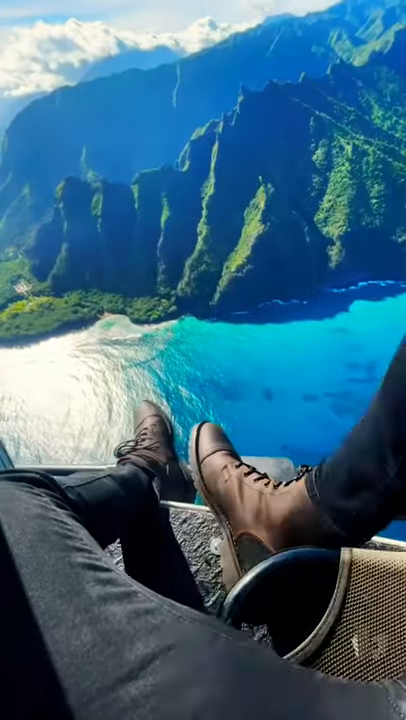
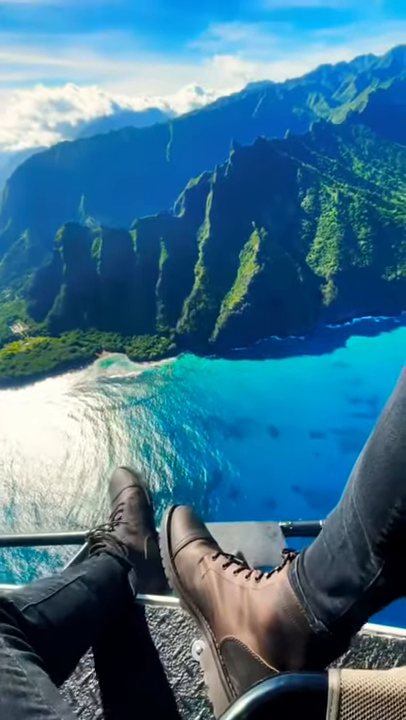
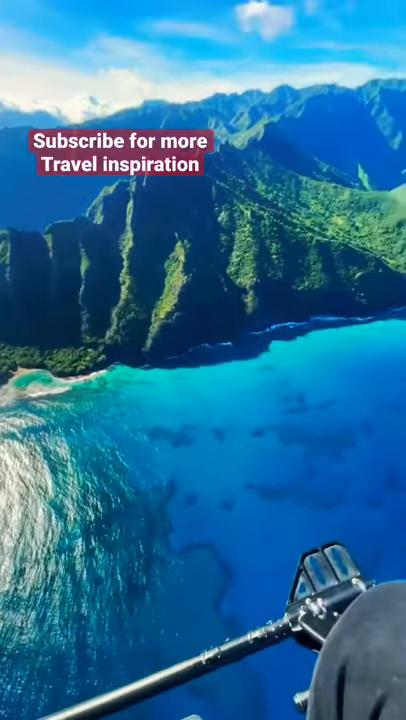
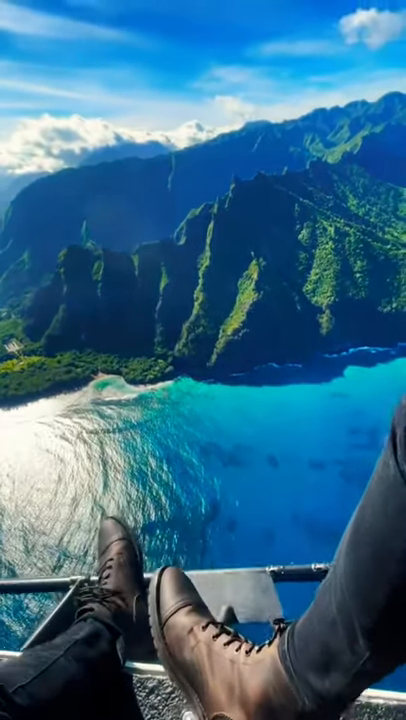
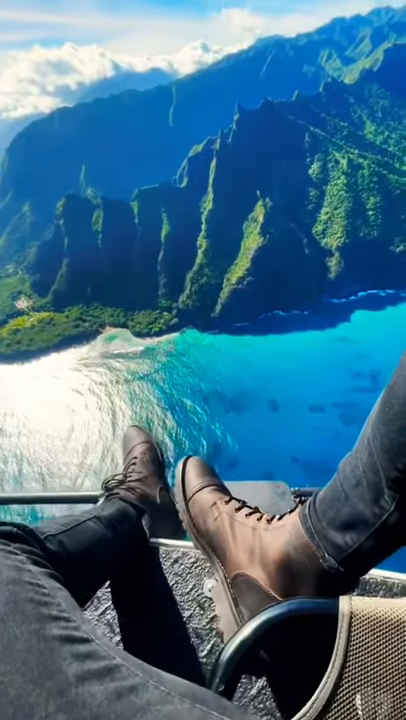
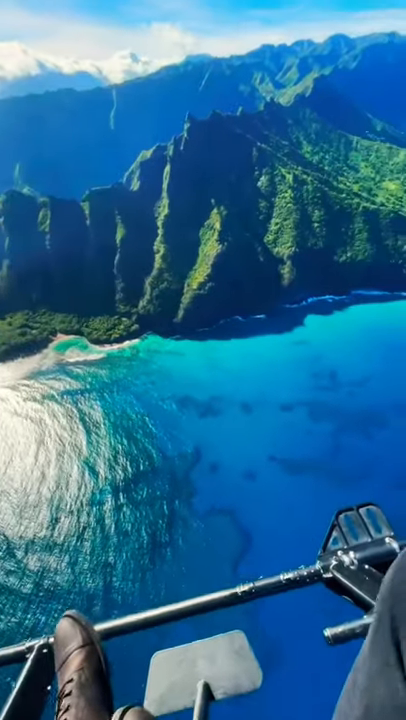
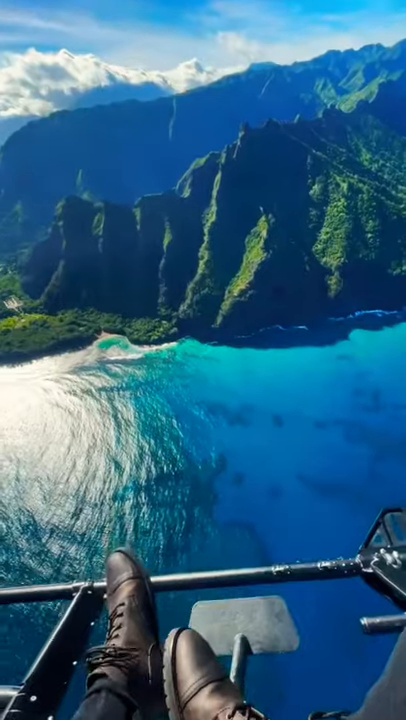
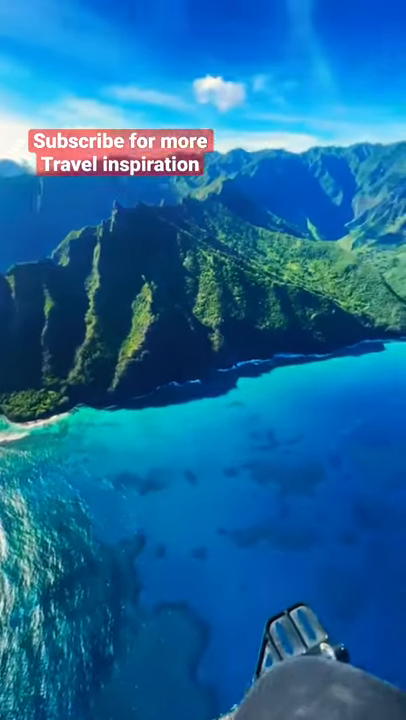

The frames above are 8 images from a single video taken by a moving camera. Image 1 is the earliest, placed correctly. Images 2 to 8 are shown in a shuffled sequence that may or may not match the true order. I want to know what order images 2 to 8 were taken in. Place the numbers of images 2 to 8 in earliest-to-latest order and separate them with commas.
5, 2, 4, 7, 6, 3, 8
